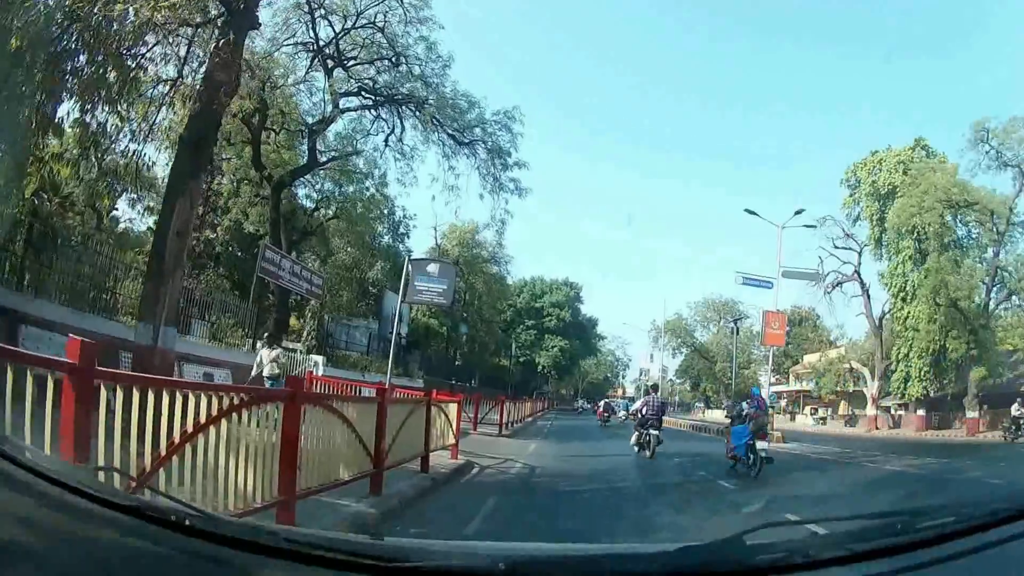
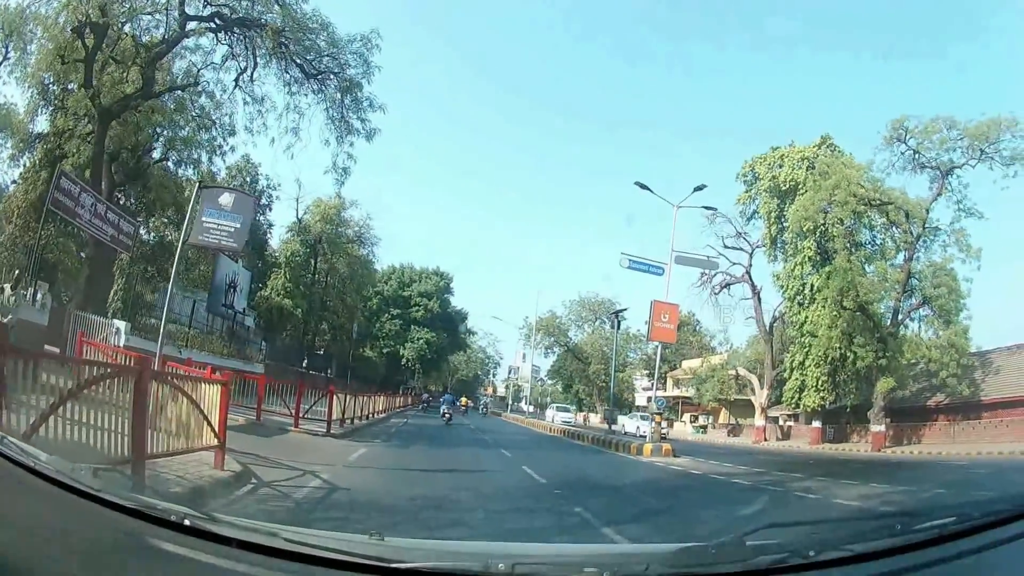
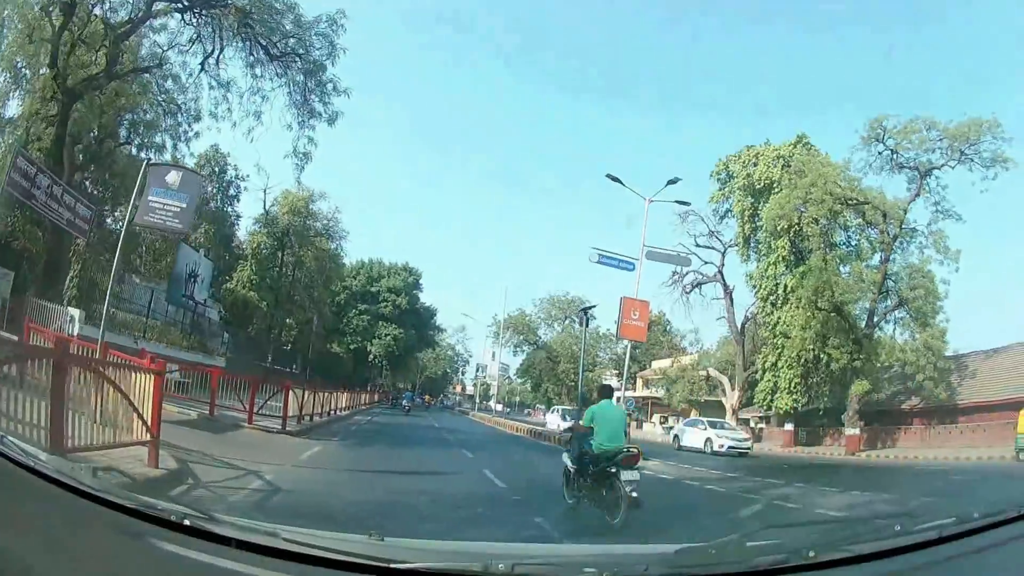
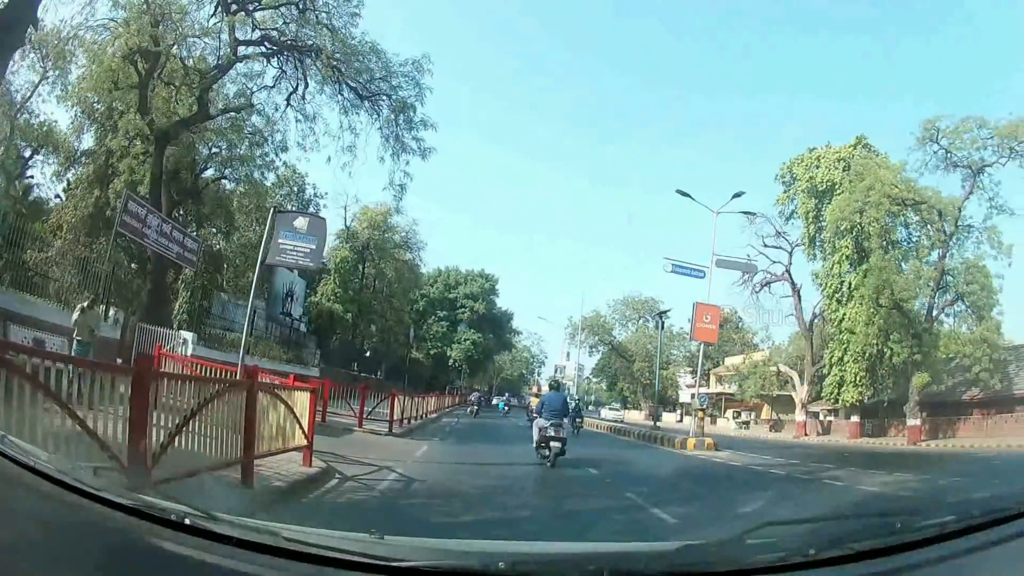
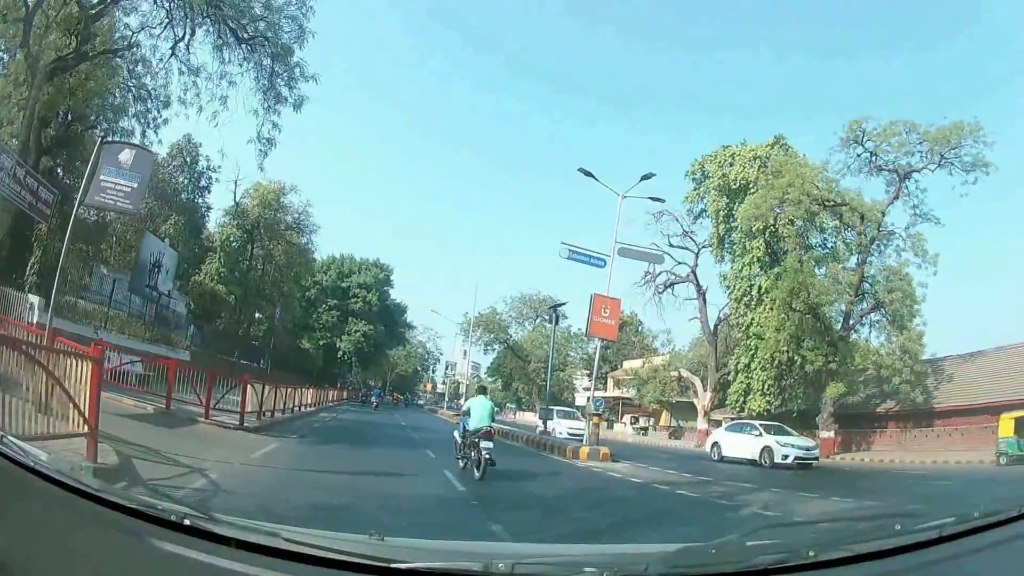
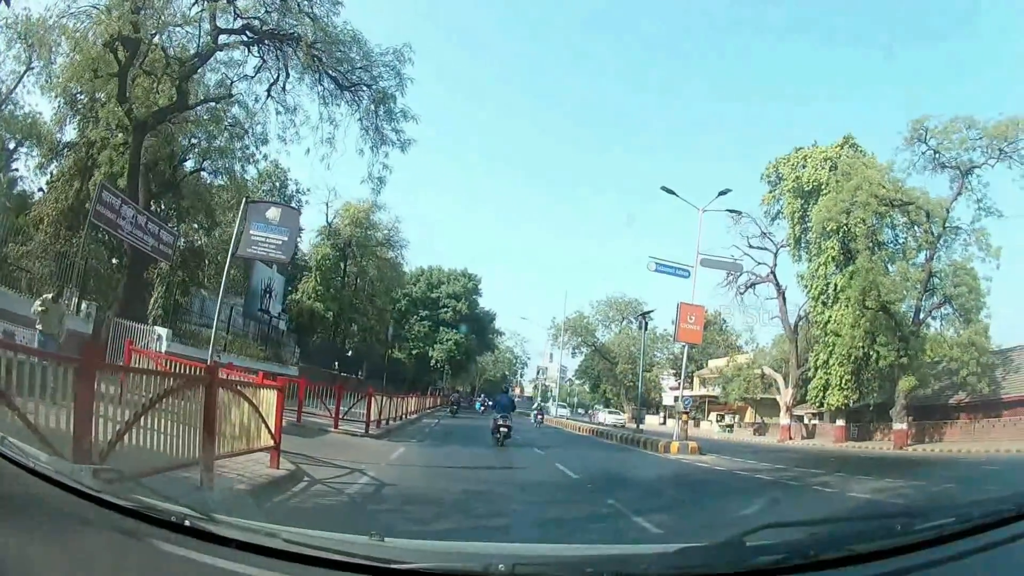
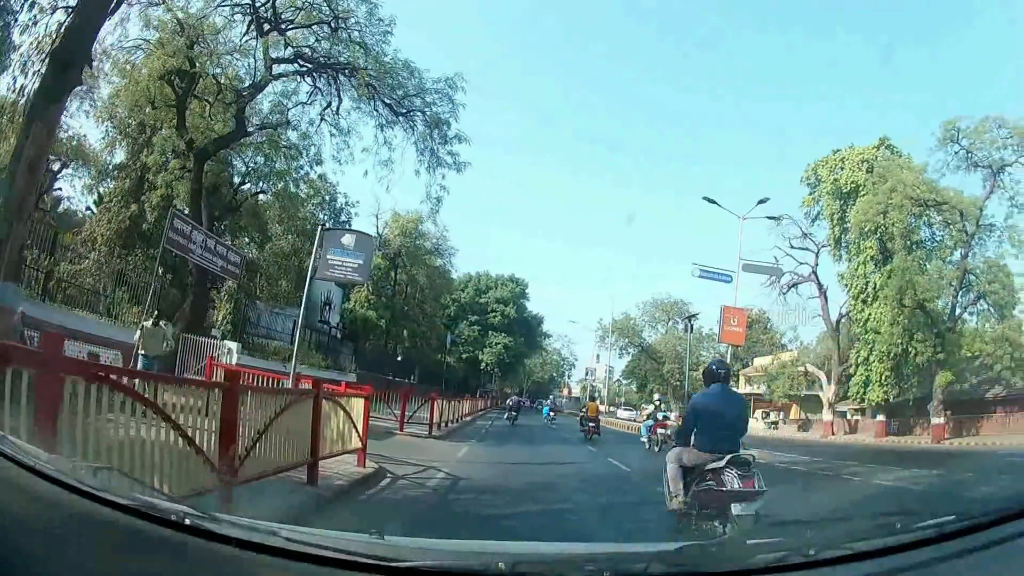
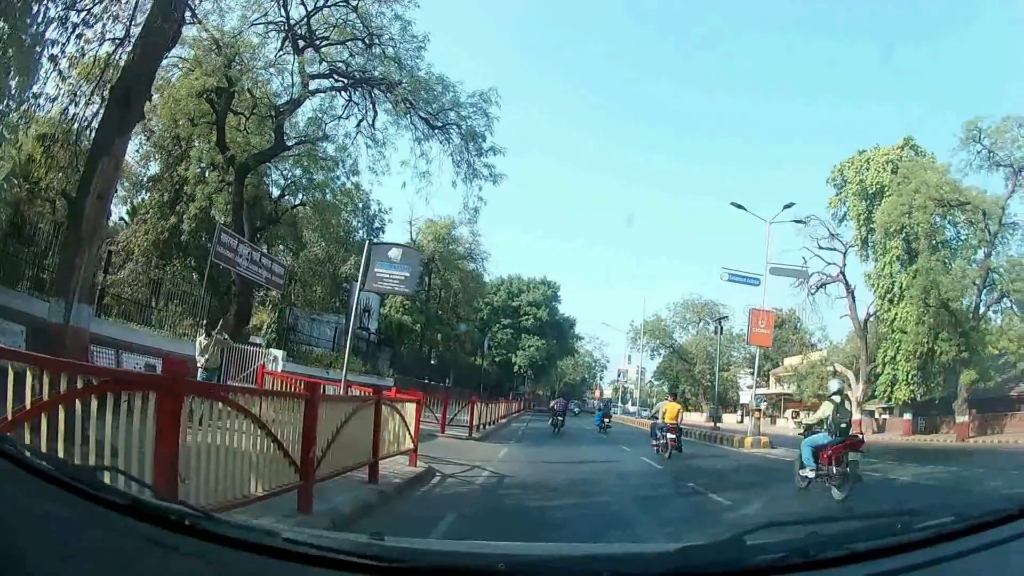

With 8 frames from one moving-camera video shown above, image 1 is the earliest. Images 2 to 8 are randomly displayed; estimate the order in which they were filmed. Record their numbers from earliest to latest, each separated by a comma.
8, 7, 4, 6, 2, 3, 5
